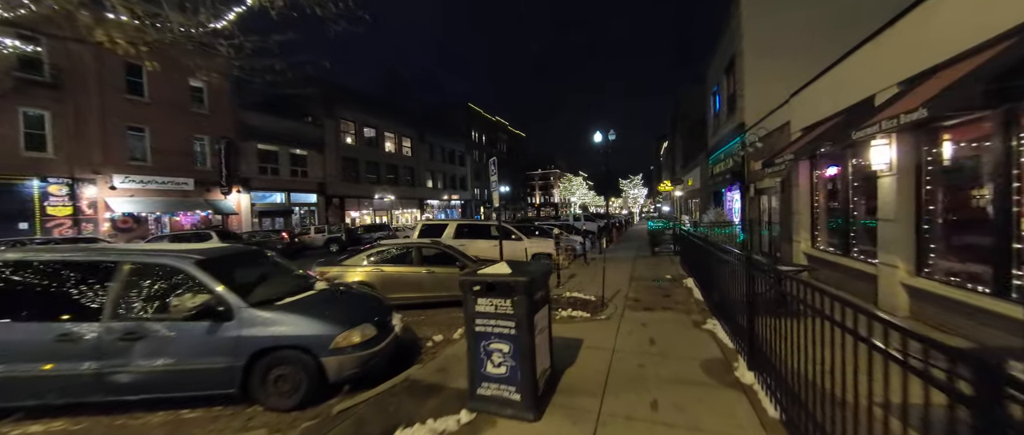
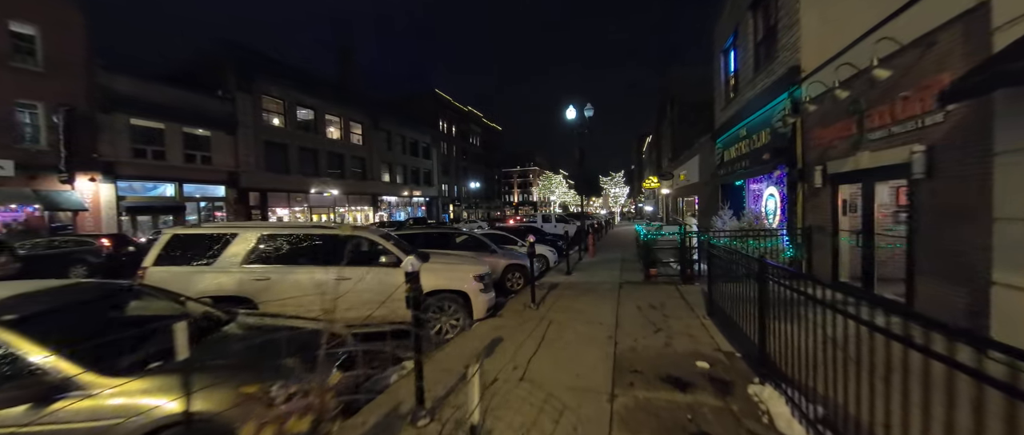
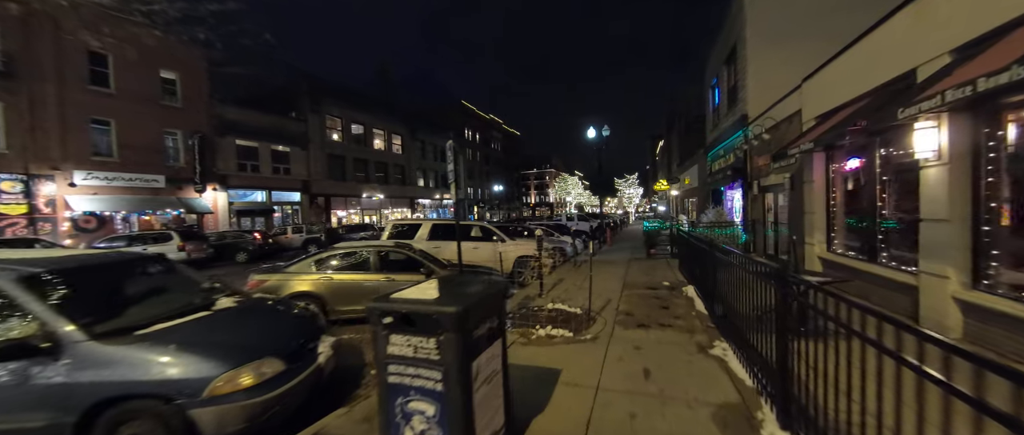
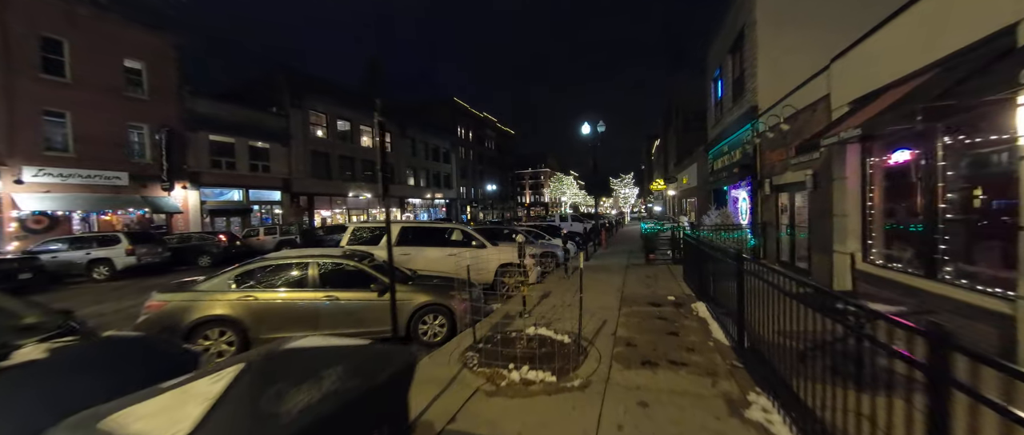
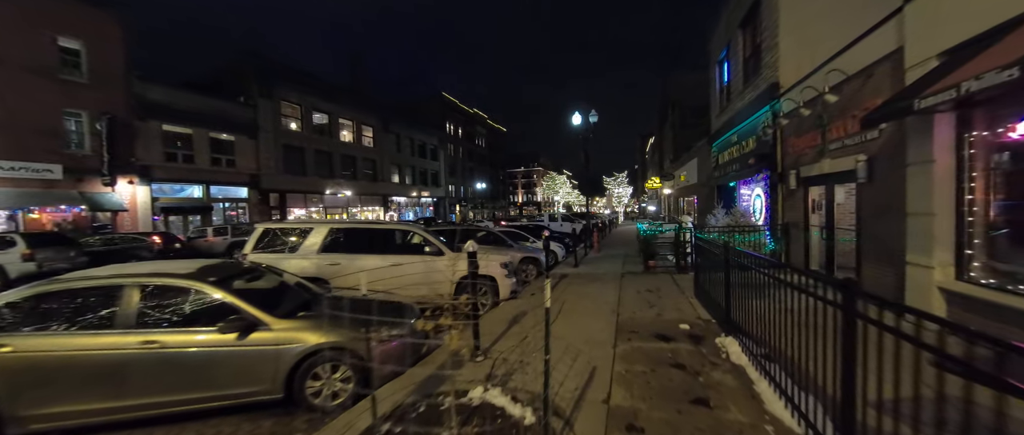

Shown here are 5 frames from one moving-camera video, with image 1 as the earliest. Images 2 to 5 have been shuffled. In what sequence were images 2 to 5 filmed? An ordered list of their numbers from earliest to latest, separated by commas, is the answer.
3, 4, 5, 2
